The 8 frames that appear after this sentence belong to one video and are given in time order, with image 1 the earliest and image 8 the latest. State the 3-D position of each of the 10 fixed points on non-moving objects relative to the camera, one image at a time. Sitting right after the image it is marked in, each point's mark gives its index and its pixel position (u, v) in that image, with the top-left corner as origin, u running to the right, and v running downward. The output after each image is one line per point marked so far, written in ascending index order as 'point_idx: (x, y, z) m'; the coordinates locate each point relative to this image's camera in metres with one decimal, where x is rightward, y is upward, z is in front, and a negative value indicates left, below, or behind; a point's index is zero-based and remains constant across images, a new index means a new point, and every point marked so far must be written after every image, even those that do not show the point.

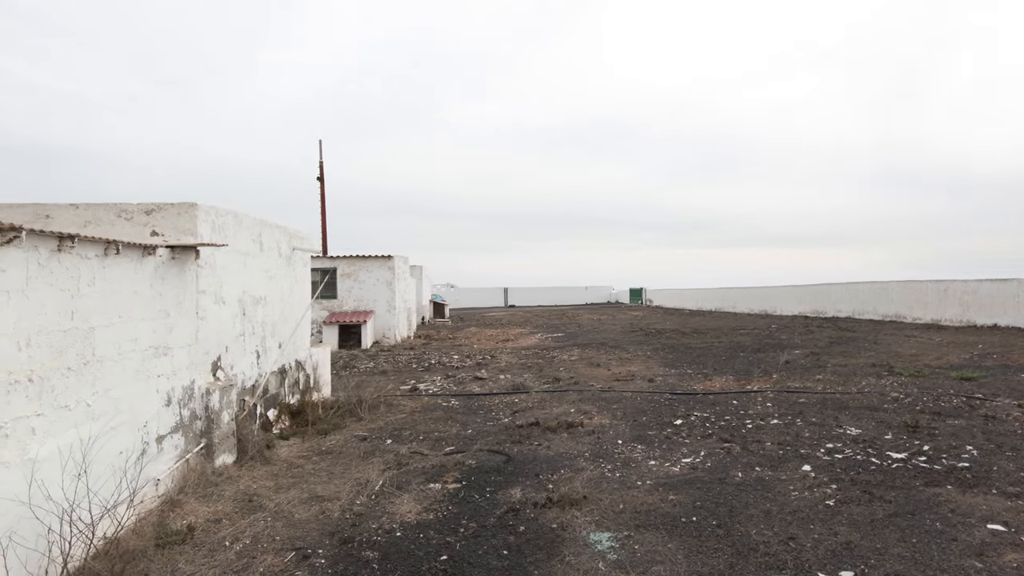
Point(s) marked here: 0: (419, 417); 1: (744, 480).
0: (-1.2, -1.6, +8.6) m
1: (+1.9, -1.5, +5.6) m
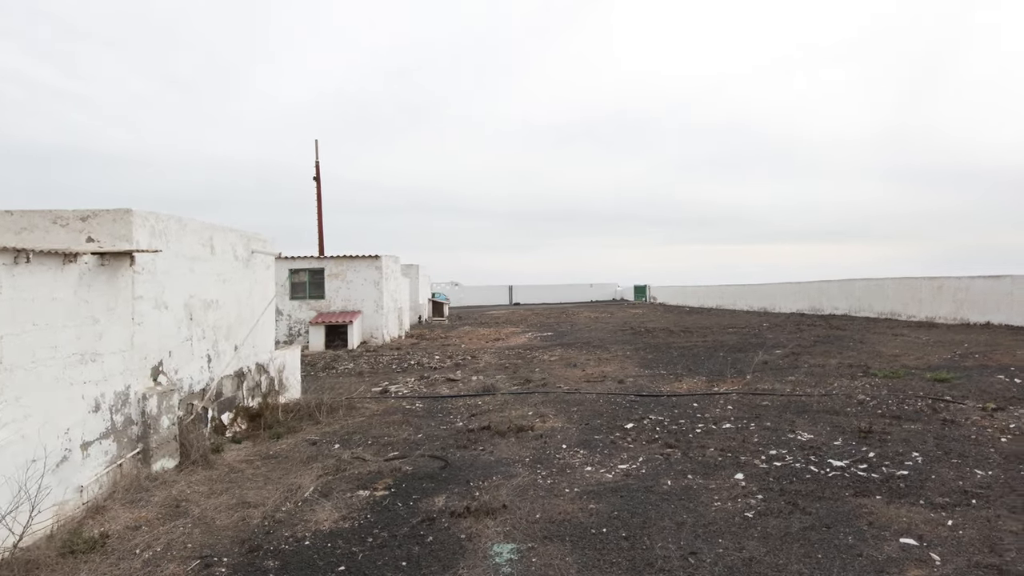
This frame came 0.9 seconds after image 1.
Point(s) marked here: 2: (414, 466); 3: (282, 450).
0: (-1.7, -1.7, +8.5) m
1: (+1.3, -1.5, +5.5) m
2: (-1.0, -1.6, +6.6) m
3: (-2.6, -1.7, +7.5) m
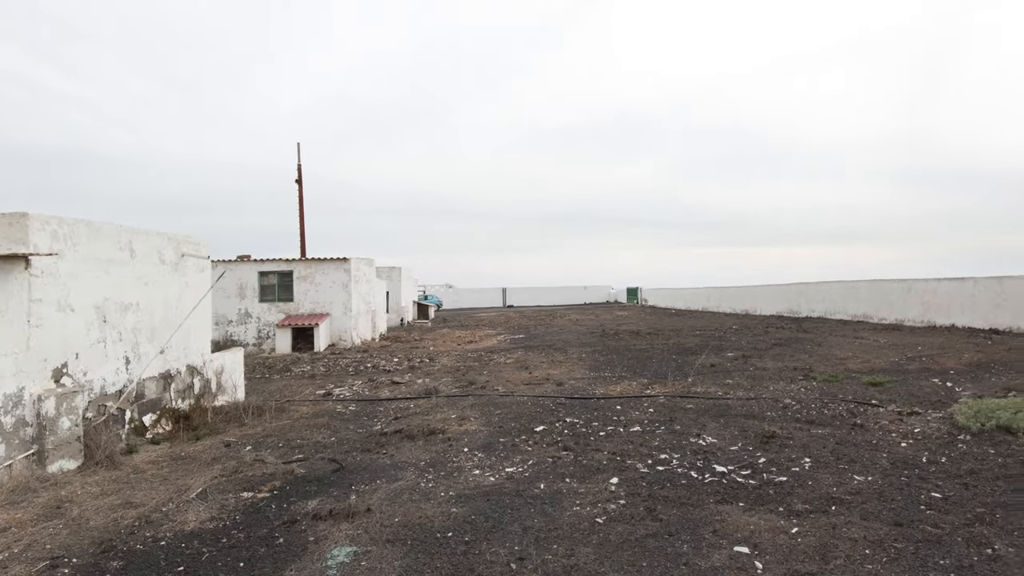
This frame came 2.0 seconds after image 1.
0: (-2.7, -1.7, +8.5) m
1: (+0.2, -1.5, +5.4) m
2: (-2.0, -1.7, +6.6) m
3: (-3.6, -1.8, +7.5) m
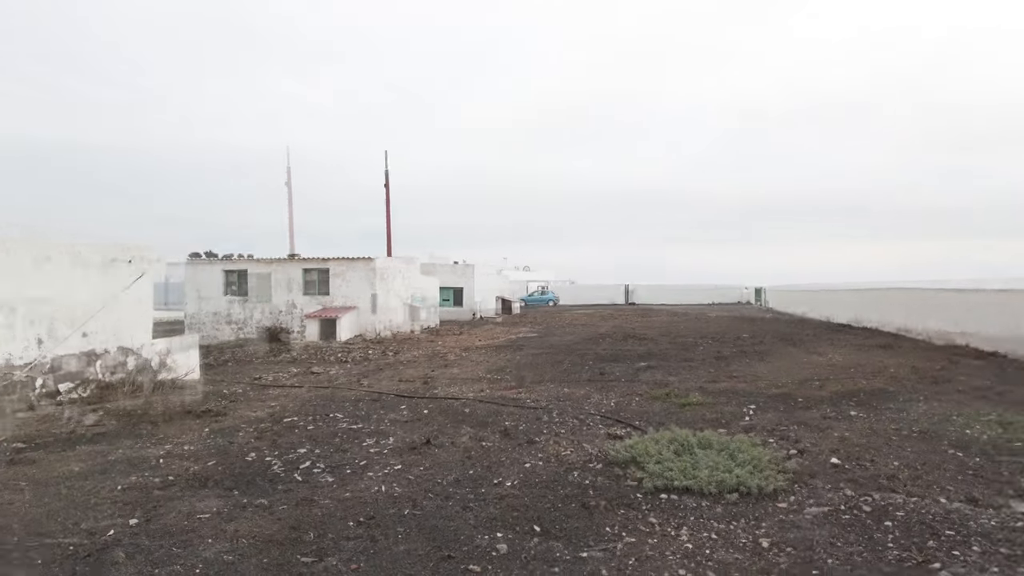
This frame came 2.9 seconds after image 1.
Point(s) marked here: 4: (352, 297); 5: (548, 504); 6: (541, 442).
0: (-3.3, -1.5, +8.1) m
1: (-0.5, -1.4, +4.8) m
2: (-2.7, -1.5, +6.1) m
3: (-4.3, -1.5, +7.1) m
4: (-4.7, -0.3, +19.5) m
5: (+0.2, -1.4, +4.3) m
6: (+0.3, -1.4, +5.9) m
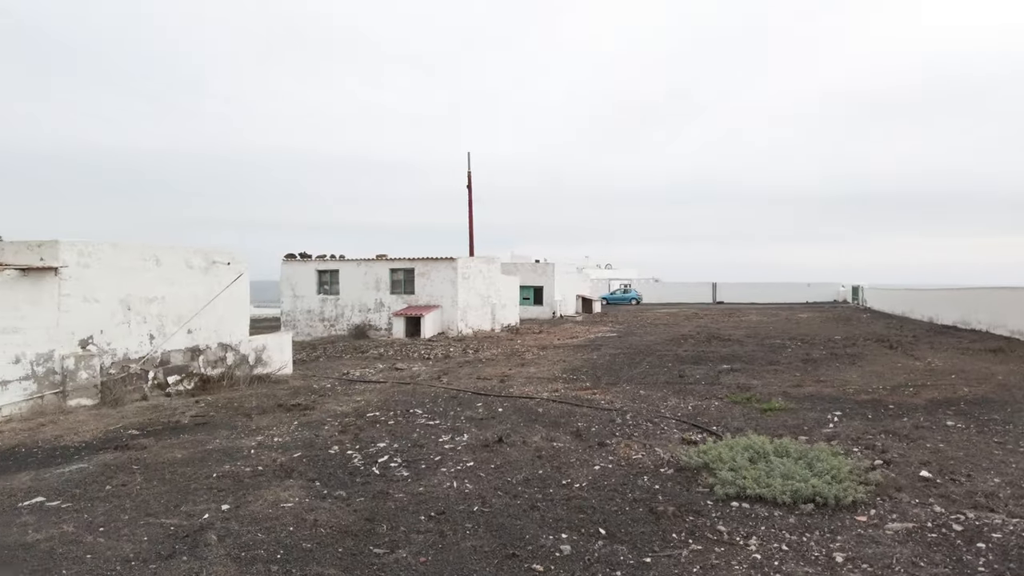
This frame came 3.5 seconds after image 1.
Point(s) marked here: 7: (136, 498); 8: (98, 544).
0: (-2.4, -1.5, +8.5) m
1: (0.0, -1.5, +4.9) m
2: (-2.0, -1.5, +6.5) m
3: (-3.4, -1.5, +7.6) m
4: (-2.3, -0.2, +20.0) m
5: (+0.7, -1.4, +4.3) m
6: (+0.9, -1.4, +5.8) m
7: (-2.7, -1.5, +4.7) m
8: (-2.4, -1.5, +3.8) m
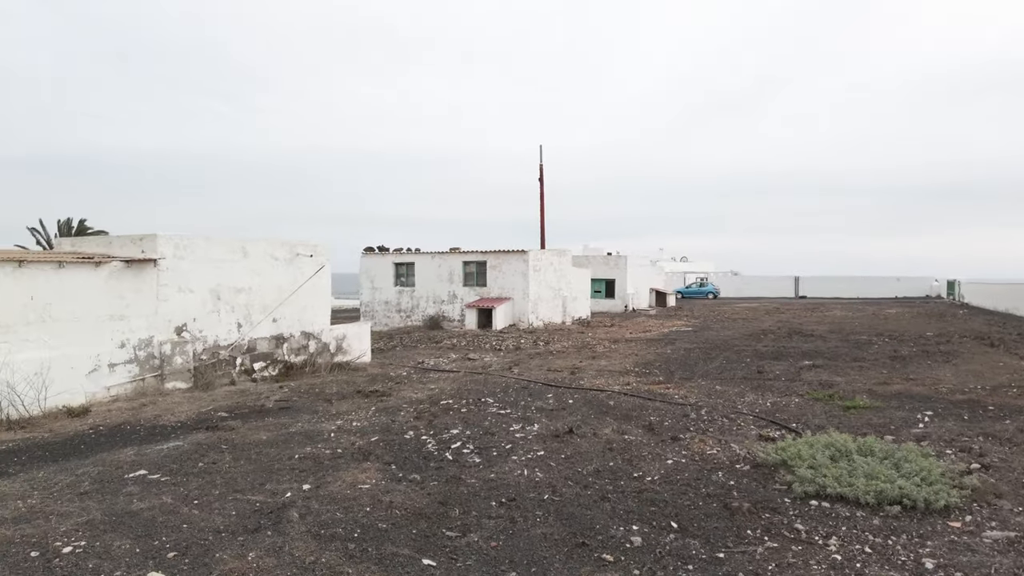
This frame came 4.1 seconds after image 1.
0: (-1.4, -1.4, +8.7) m
1: (+0.5, -1.4, +4.9) m
2: (-1.3, -1.4, +6.7) m
3: (-2.6, -1.4, +8.0) m
4: (-0.1, 0.0, +20.1) m
5: (+1.1, -1.4, +4.2) m
6: (+1.5, -1.3, +5.7) m
7: (-2.2, -1.4, +5.0) m
8: (-2.0, -1.4, +4.1) m
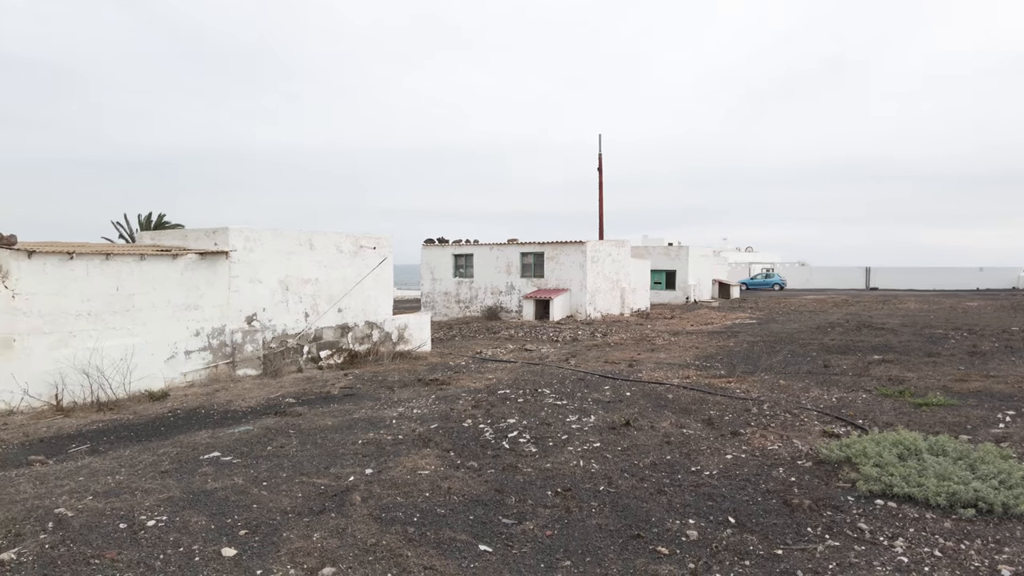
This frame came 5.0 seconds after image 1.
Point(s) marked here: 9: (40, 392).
0: (-0.7, -1.3, +8.9) m
1: (+0.9, -1.3, +4.9) m
2: (-0.7, -1.3, +6.8) m
3: (-1.9, -1.3, +8.3) m
4: (+1.6, +0.3, +20.1) m
5: (+1.5, -1.3, +4.2) m
6: (+2.0, -1.3, +5.6) m
7: (-1.7, -1.4, +5.2) m
8: (-1.6, -1.4, +4.3) m
9: (-5.1, -1.1, +7.1) m
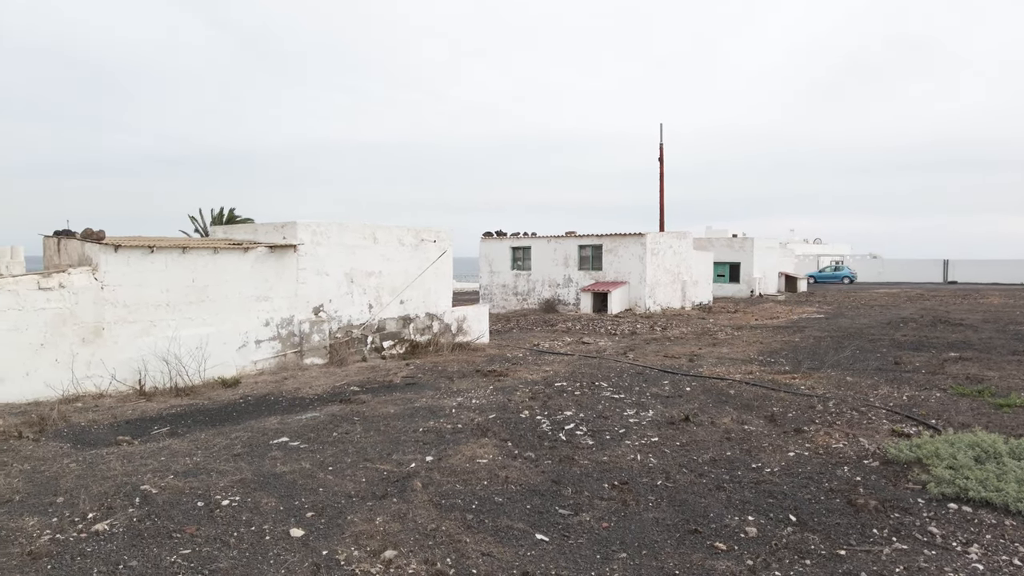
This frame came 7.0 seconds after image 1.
0: (+0.1, -1.2, +8.9) m
1: (+1.3, -1.3, +4.8) m
2: (-0.1, -1.2, +6.9) m
3: (-1.2, -1.2, +8.4) m
4: (+3.4, +0.5, +19.9) m
5: (+1.8, -1.3, +4.1) m
6: (+2.5, -1.2, +5.5) m
7: (-1.3, -1.3, +5.4) m
8: (-1.3, -1.3, +4.5) m
9: (-4.5, -1.0, +7.6) m
